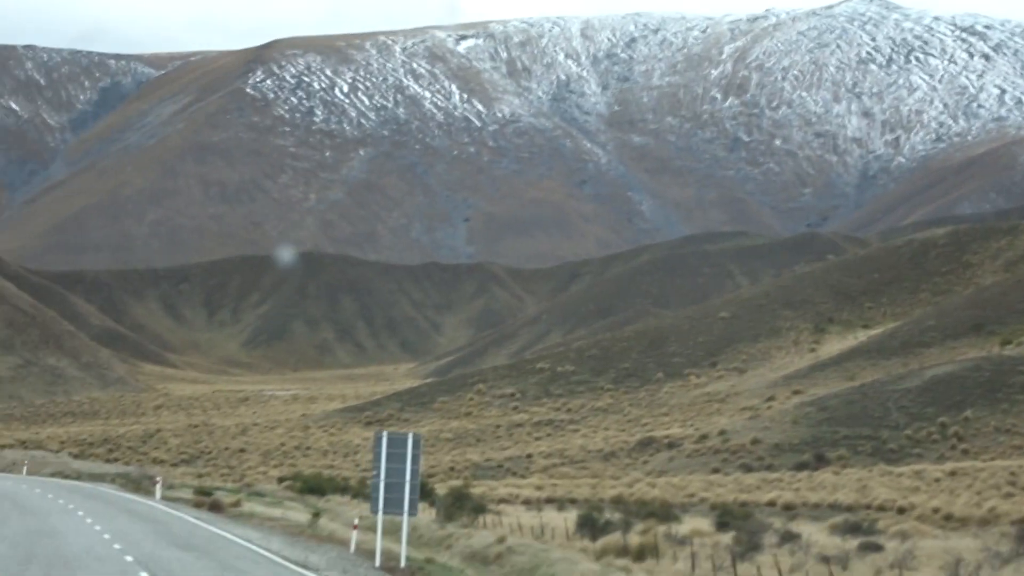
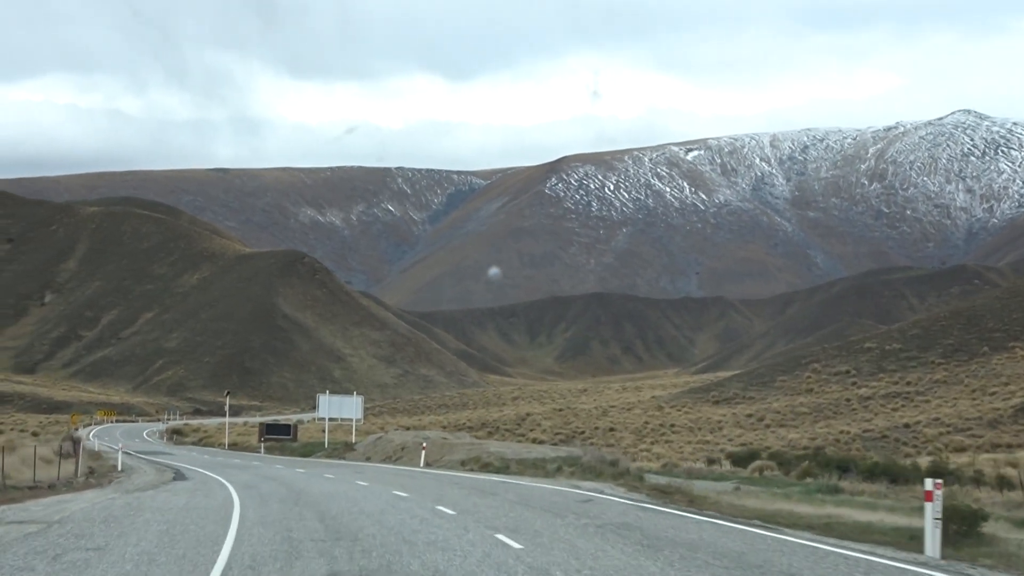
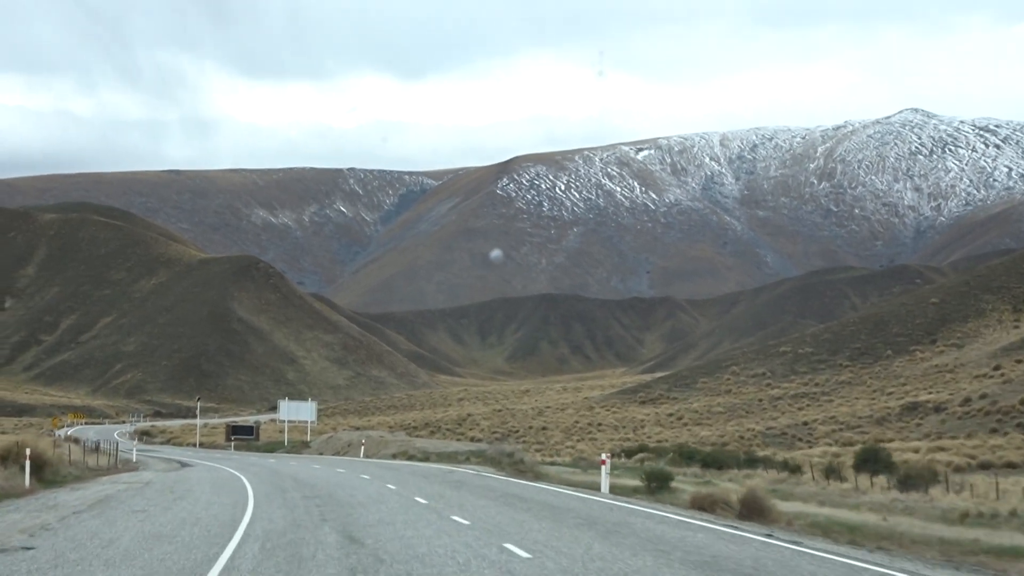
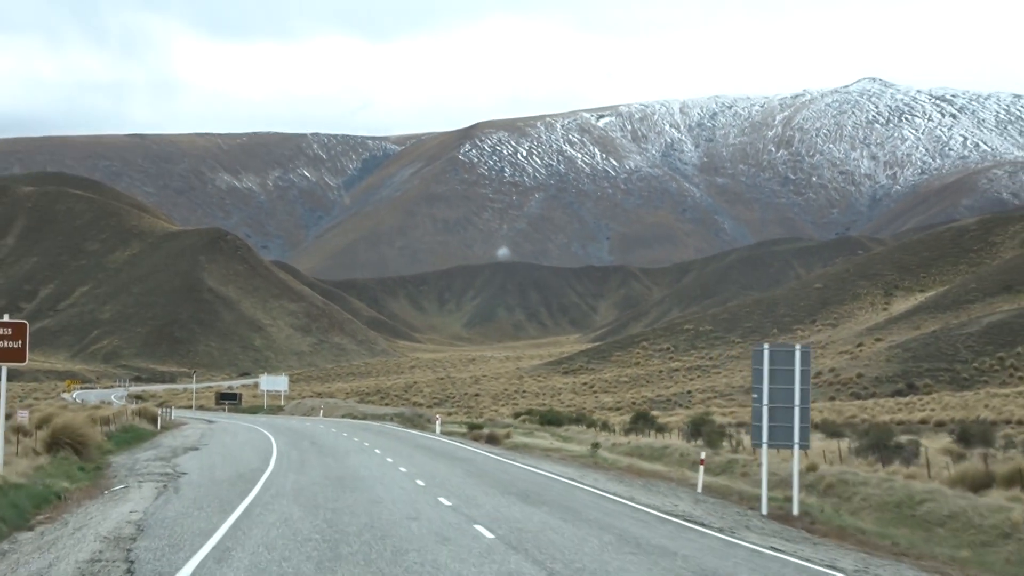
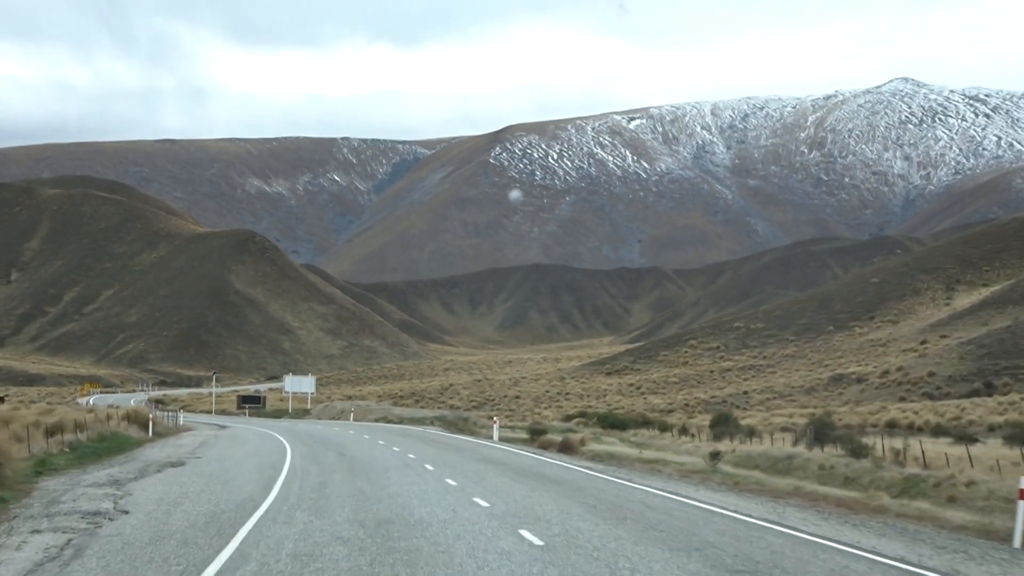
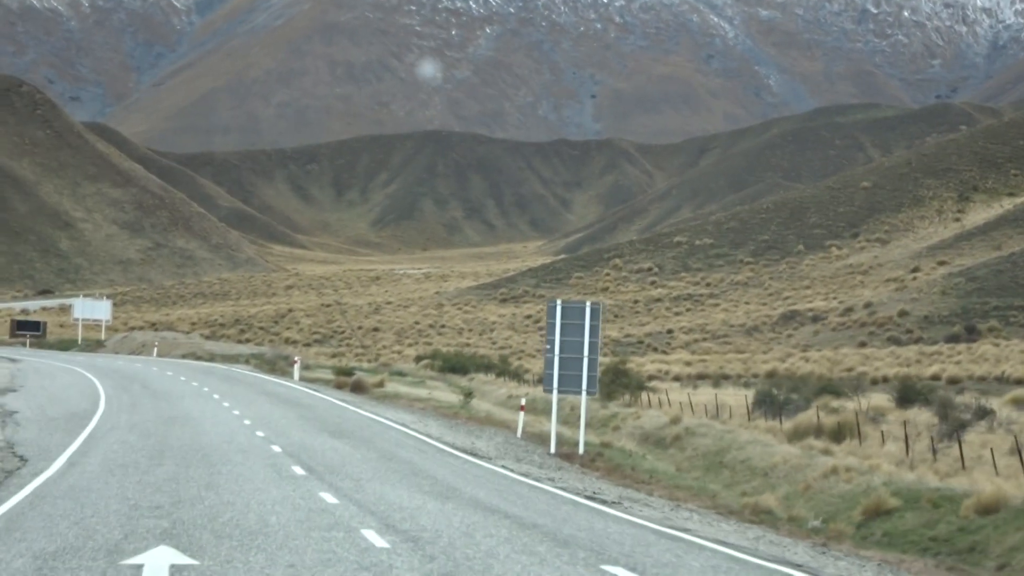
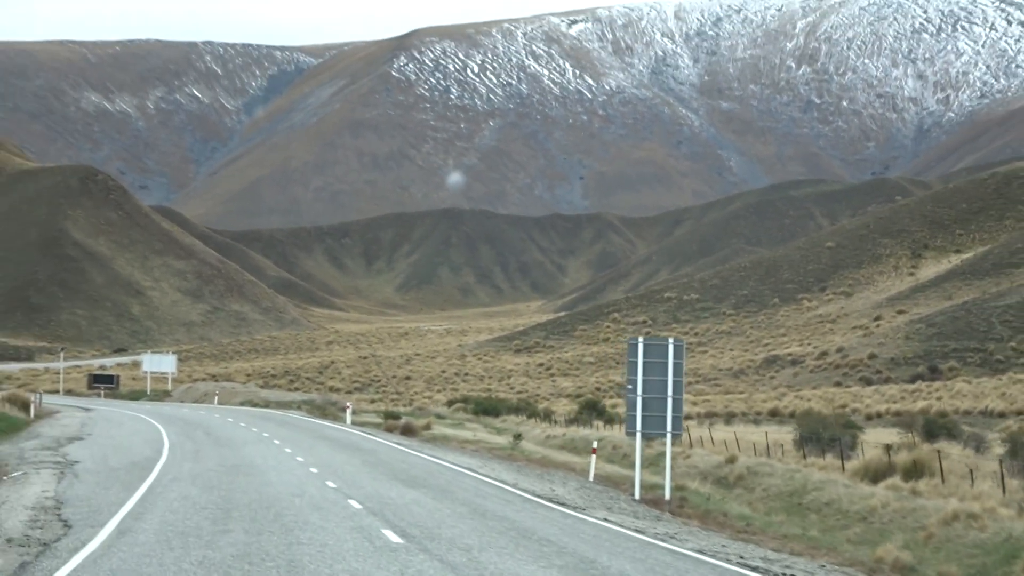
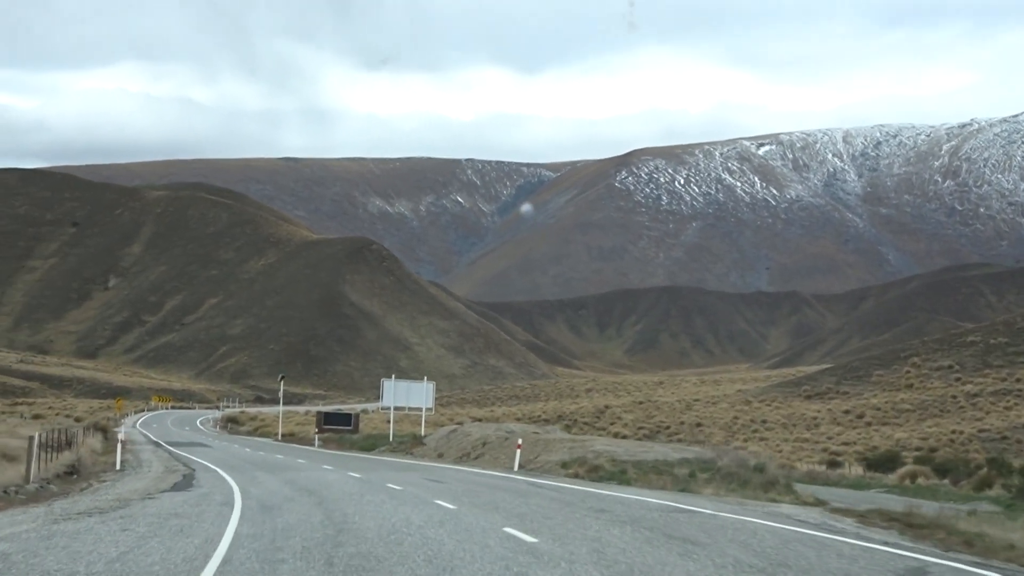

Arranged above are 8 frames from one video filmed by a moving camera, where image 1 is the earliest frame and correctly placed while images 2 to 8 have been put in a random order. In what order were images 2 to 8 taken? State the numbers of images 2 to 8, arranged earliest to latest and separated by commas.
6, 7, 4, 5, 3, 2, 8
